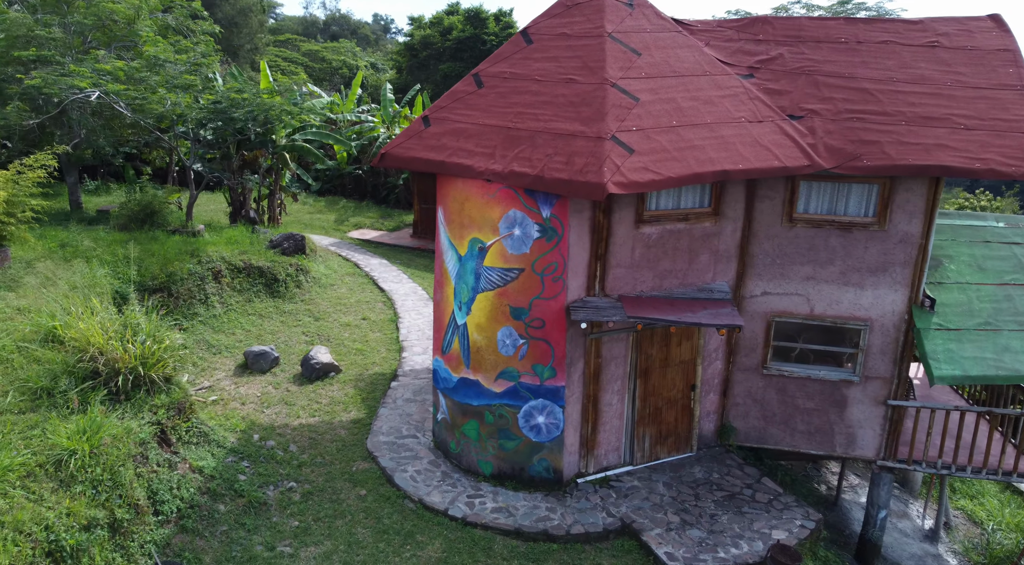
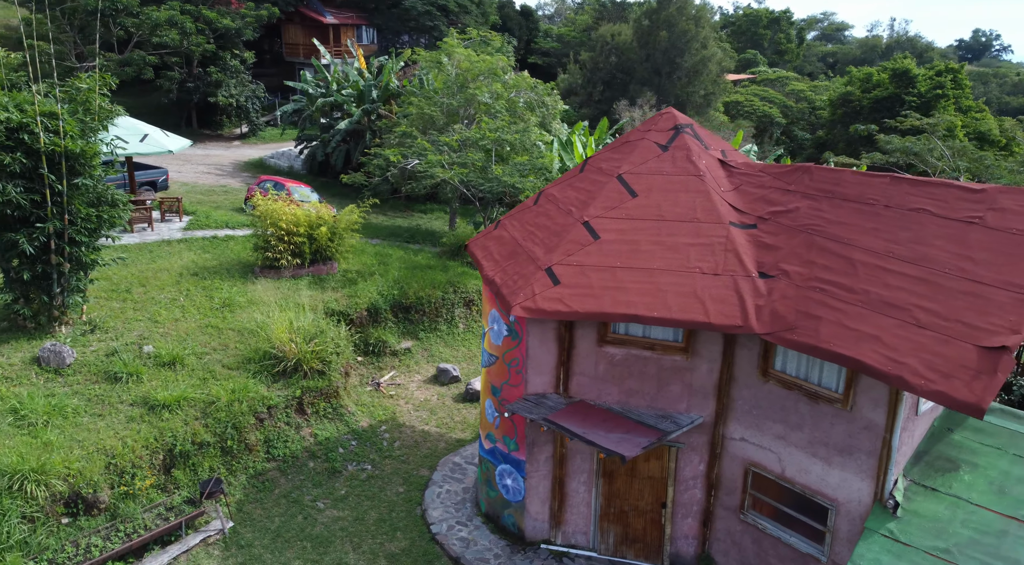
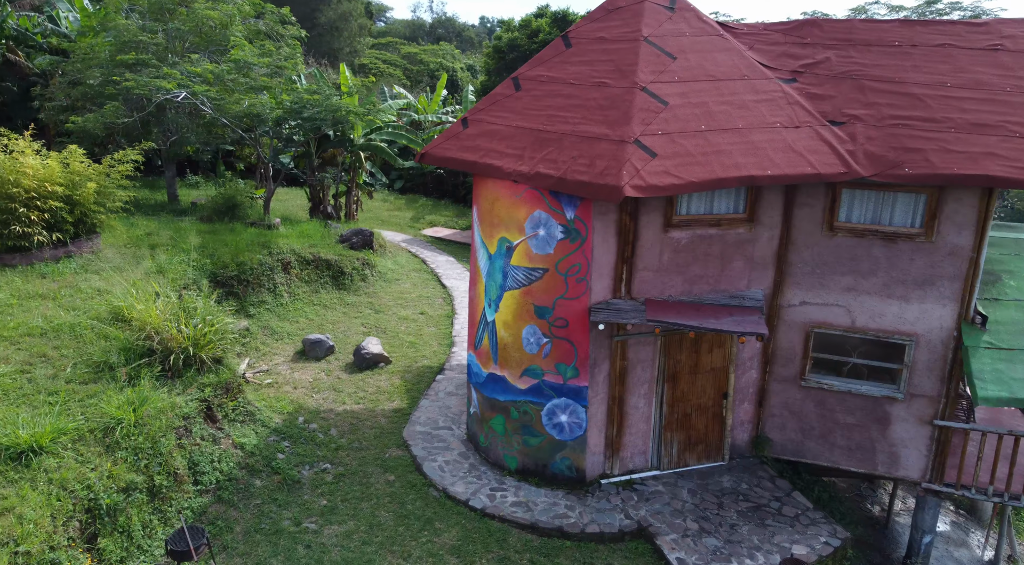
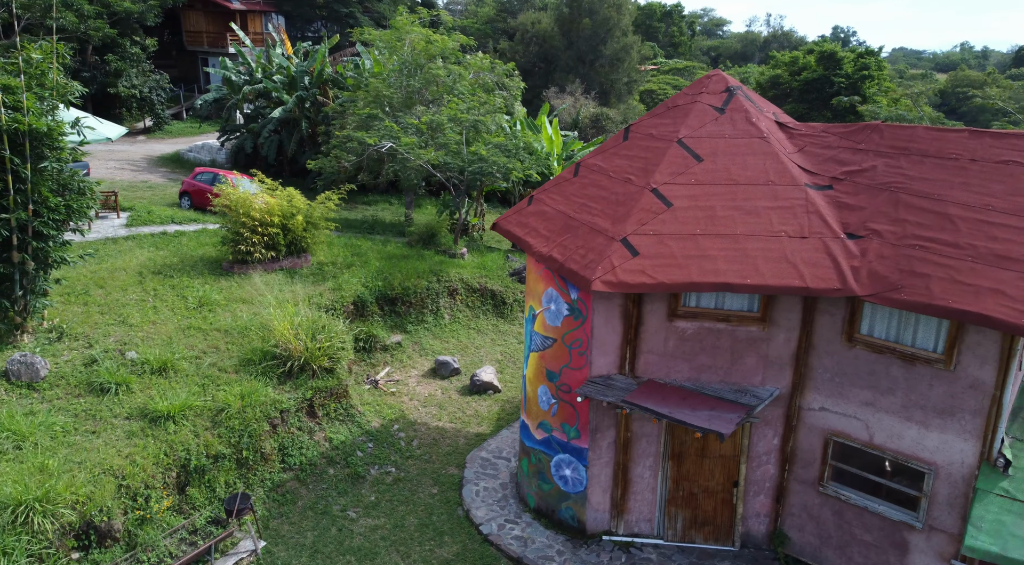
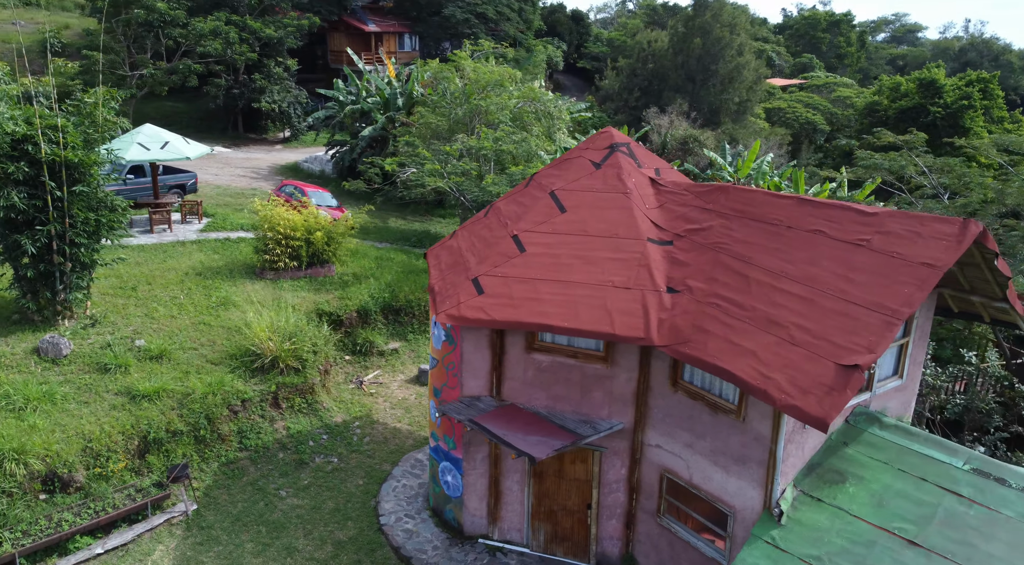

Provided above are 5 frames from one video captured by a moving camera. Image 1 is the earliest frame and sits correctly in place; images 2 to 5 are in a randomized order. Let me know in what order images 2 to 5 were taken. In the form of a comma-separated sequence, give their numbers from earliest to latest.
3, 4, 2, 5
